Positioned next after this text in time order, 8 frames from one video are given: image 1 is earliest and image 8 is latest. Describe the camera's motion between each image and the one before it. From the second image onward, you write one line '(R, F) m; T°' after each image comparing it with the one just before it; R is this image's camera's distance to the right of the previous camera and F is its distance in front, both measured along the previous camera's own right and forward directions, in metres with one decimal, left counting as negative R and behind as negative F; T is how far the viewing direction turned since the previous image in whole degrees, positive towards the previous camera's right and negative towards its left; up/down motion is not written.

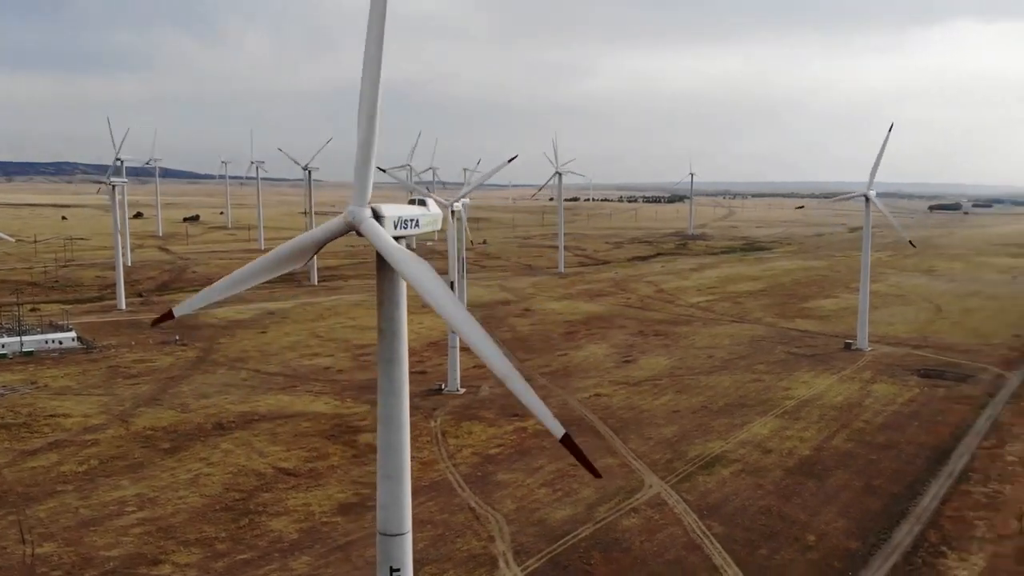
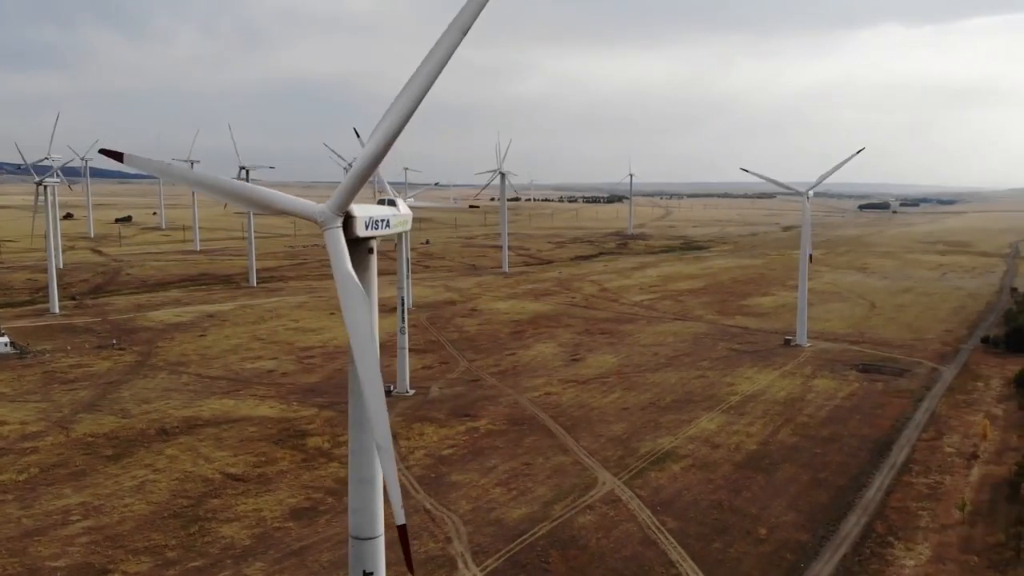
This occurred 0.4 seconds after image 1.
(-0.3, 0.0) m; +4°
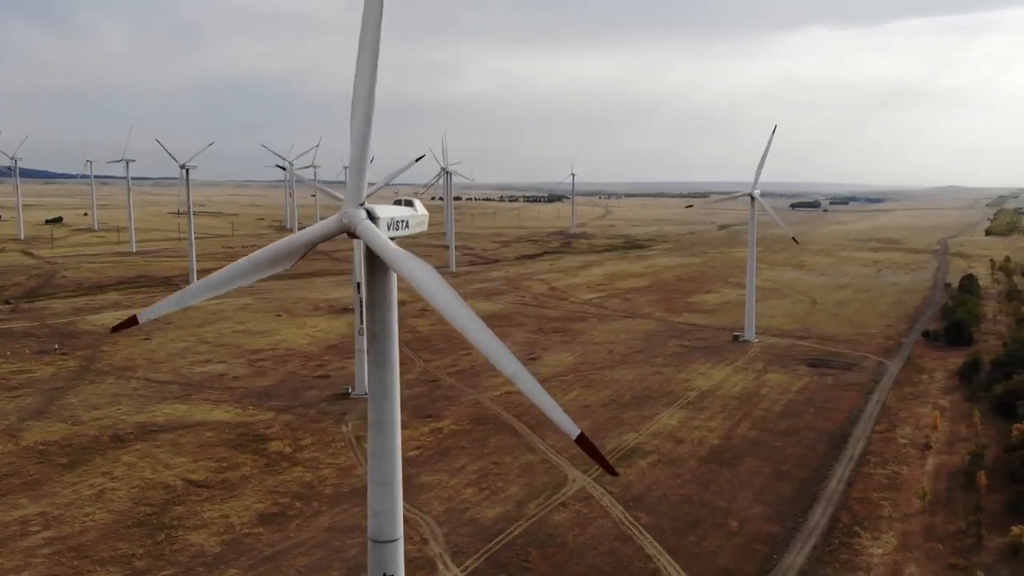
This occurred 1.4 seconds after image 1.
(-0.8, 0.0) m; +4°
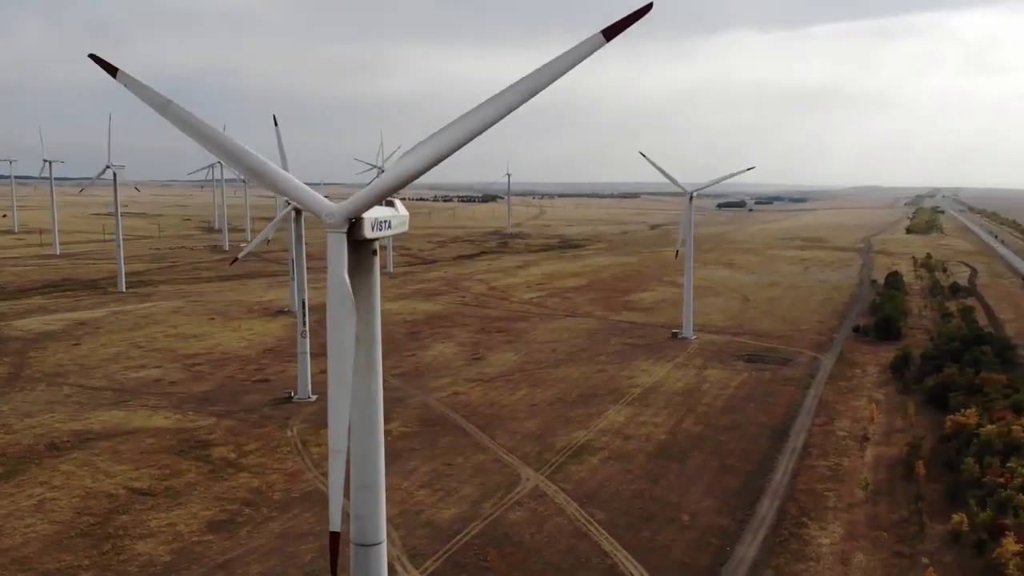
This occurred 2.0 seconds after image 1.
(-0.5, 0.0) m; +4°
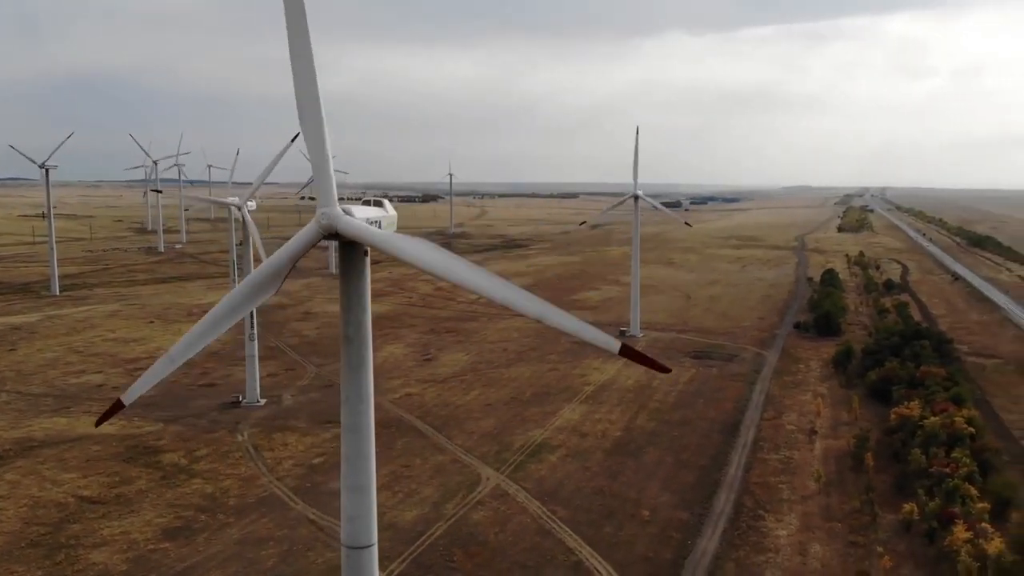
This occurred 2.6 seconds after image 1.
(-0.5, 0.0) m; +4°
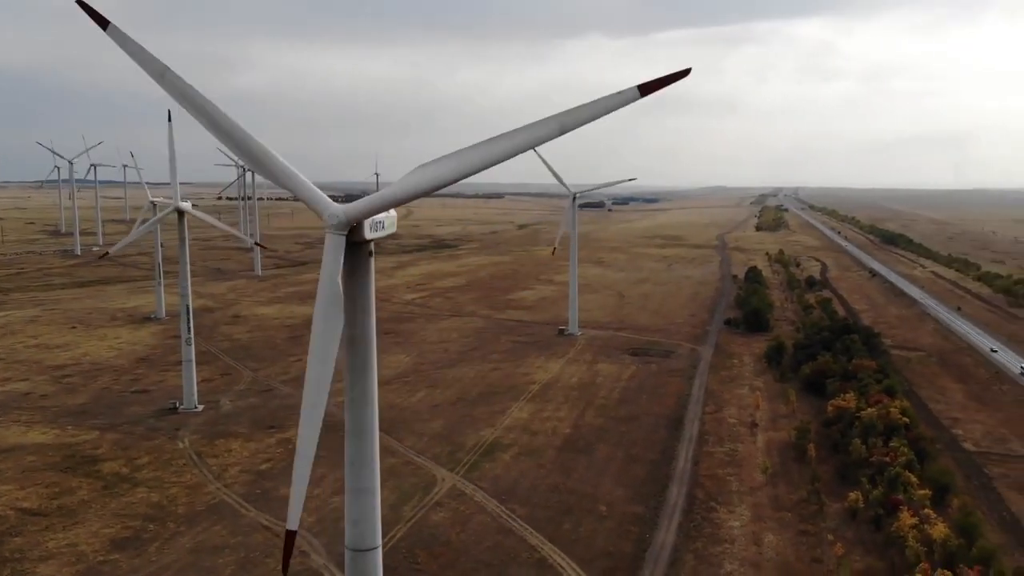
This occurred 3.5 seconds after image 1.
(-0.8, 0.0) m; +5°
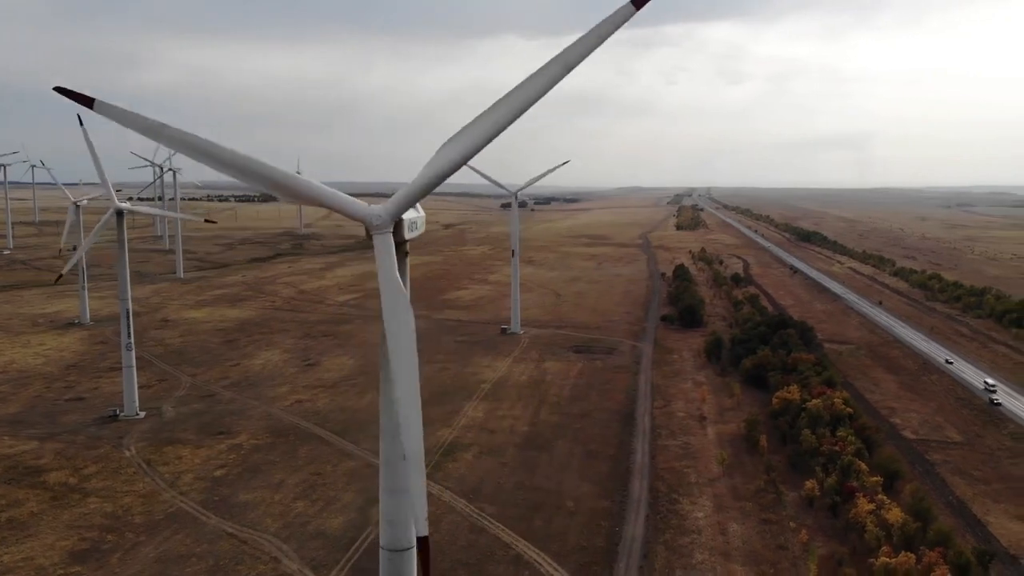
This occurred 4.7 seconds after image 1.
(-1.1, -0.1) m; +5°
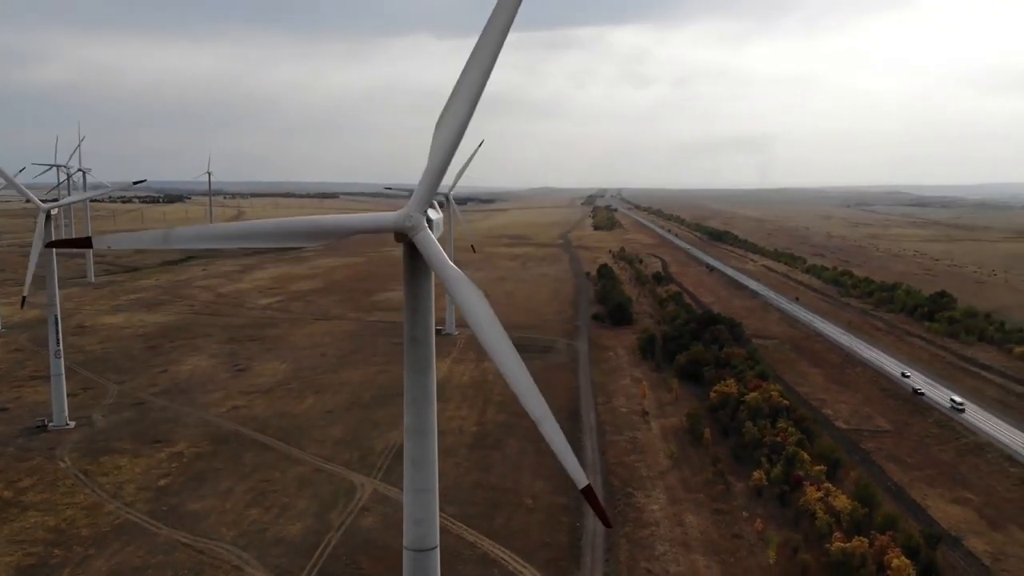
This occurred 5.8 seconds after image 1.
(-1.0, -0.1) m; +6°
